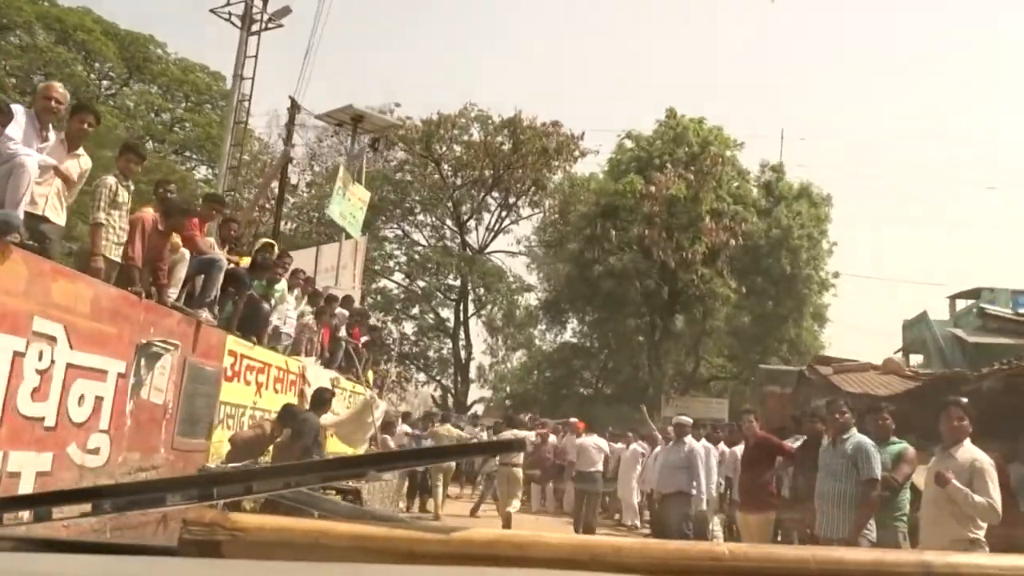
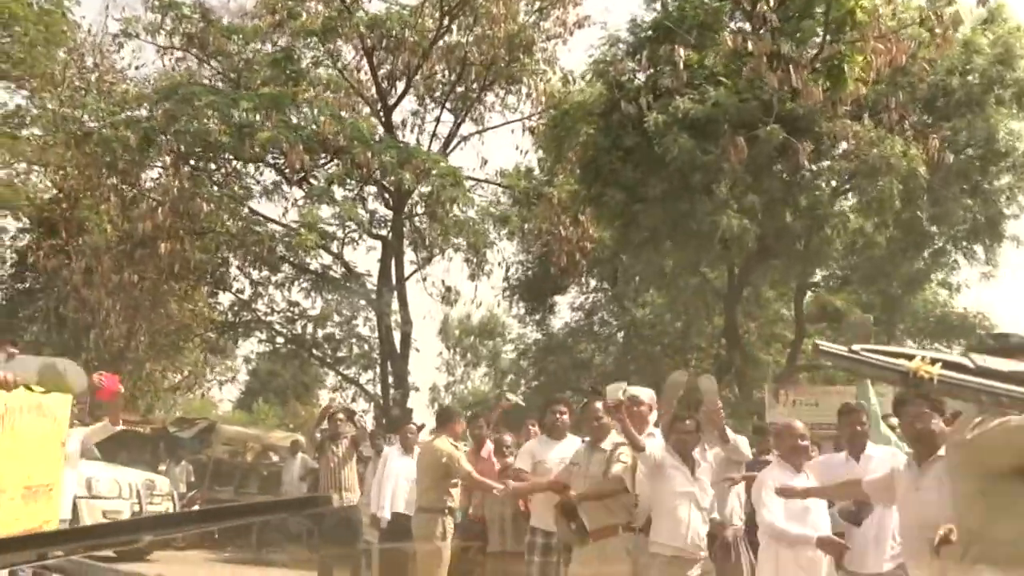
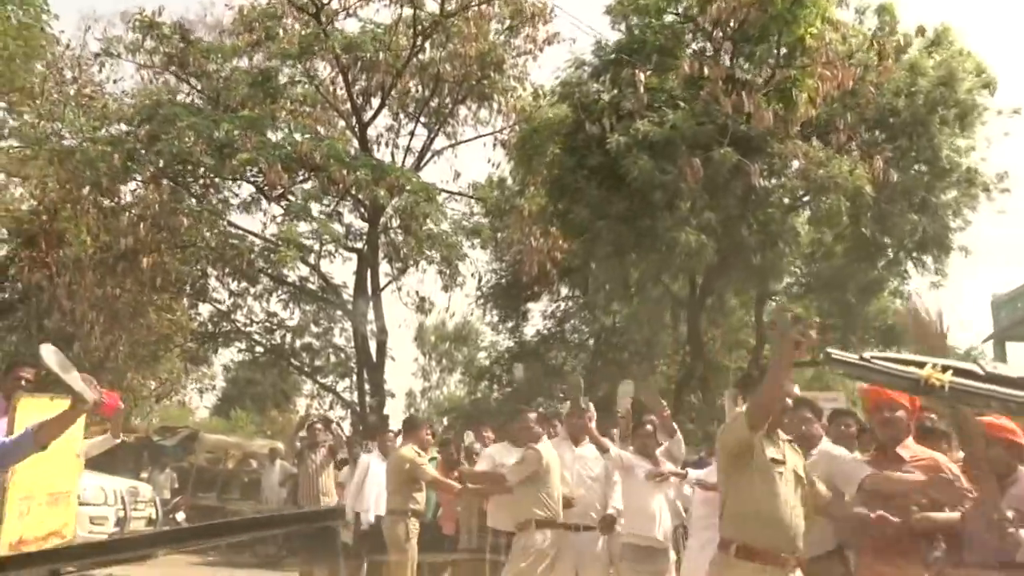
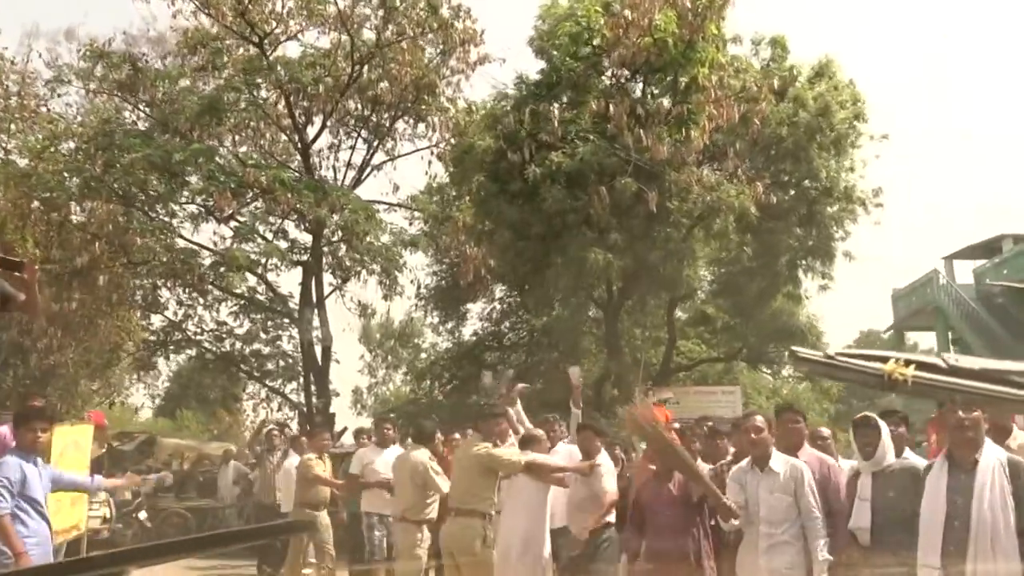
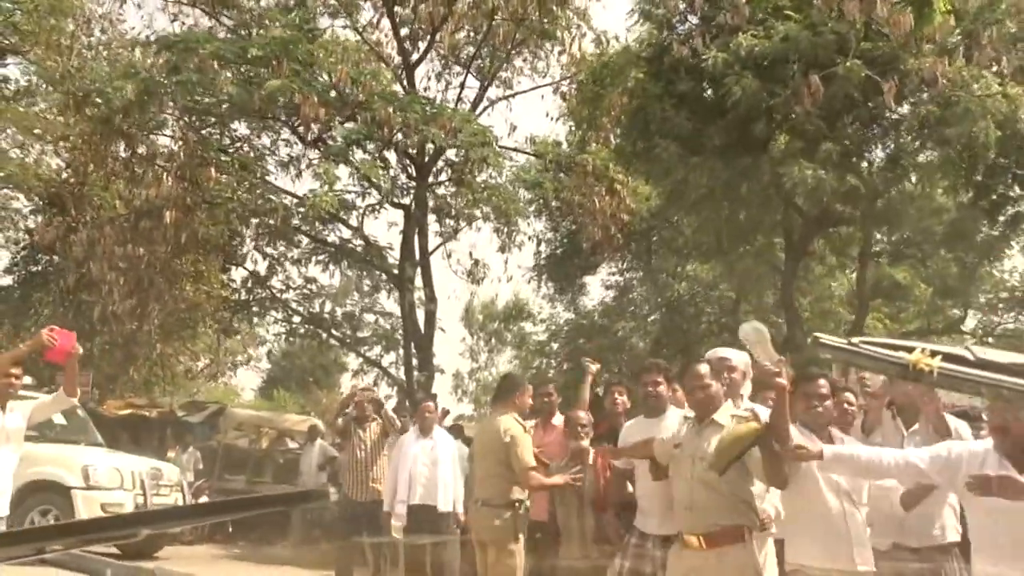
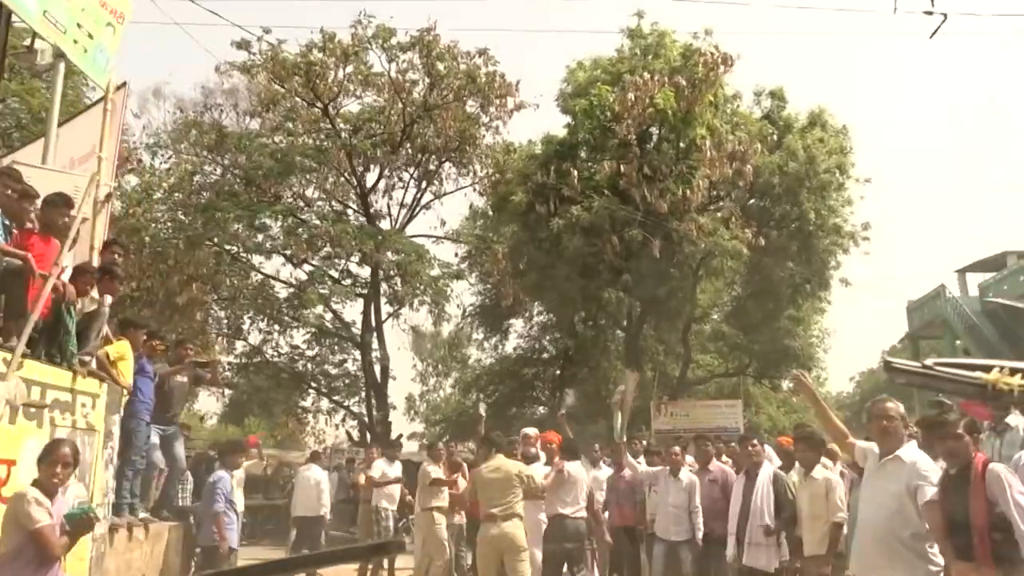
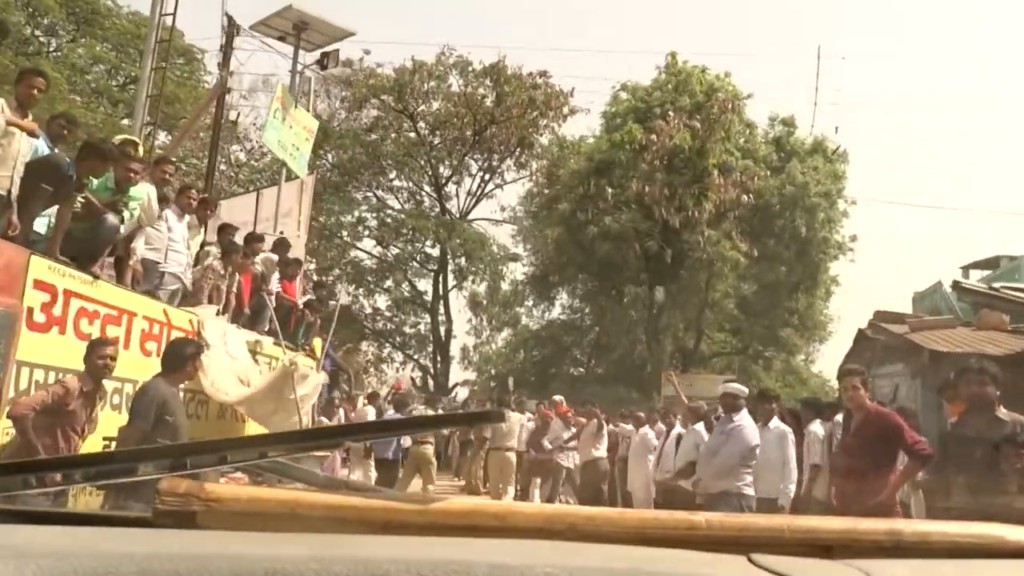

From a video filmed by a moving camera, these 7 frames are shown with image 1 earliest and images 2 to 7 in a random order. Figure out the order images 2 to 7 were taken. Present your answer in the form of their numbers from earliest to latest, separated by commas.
7, 6, 4, 3, 2, 5
